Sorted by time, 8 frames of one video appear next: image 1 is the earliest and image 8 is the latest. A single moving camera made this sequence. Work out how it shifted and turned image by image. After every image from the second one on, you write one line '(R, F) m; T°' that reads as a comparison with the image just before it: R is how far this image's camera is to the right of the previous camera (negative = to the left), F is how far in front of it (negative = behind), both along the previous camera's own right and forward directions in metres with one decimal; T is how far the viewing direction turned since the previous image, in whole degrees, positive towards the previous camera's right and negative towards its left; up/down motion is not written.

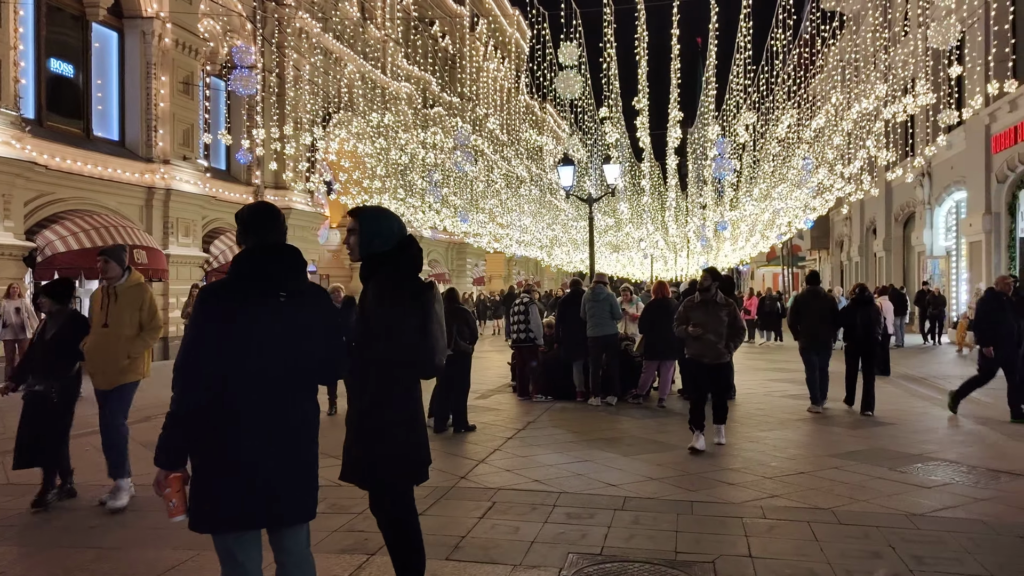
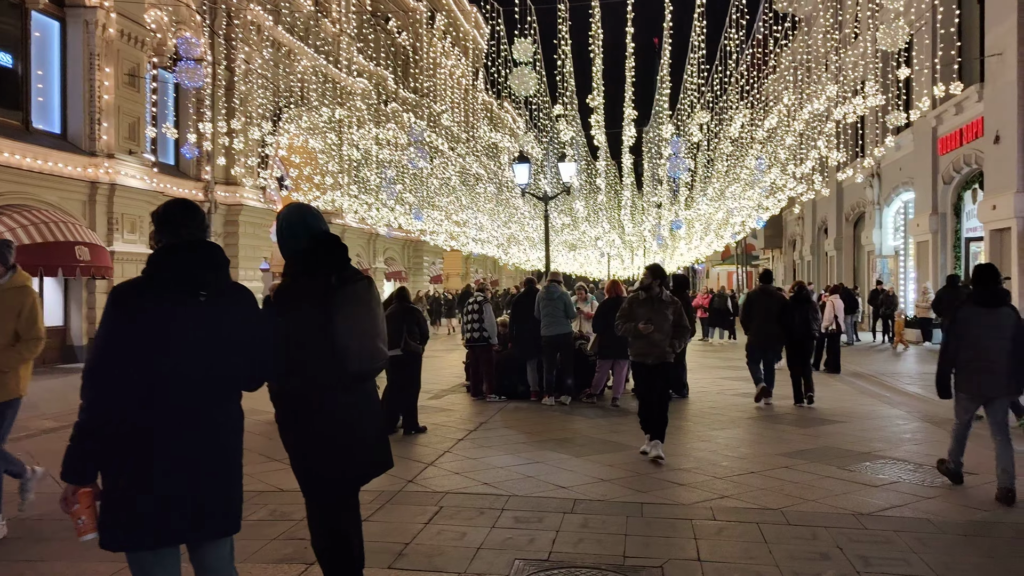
(+0.1, +0.1) m; +3°
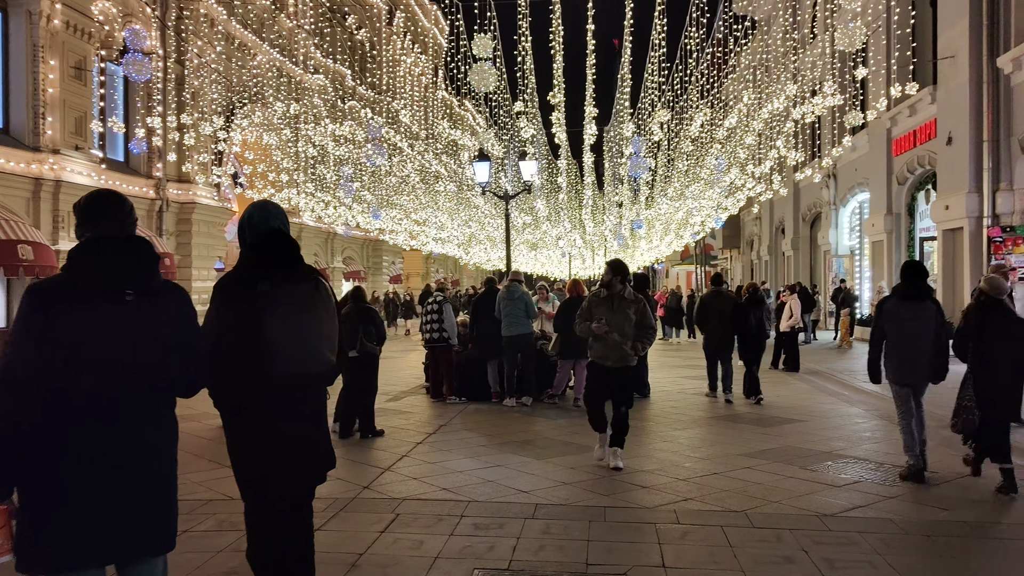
(0.0, +0.2) m; +3°
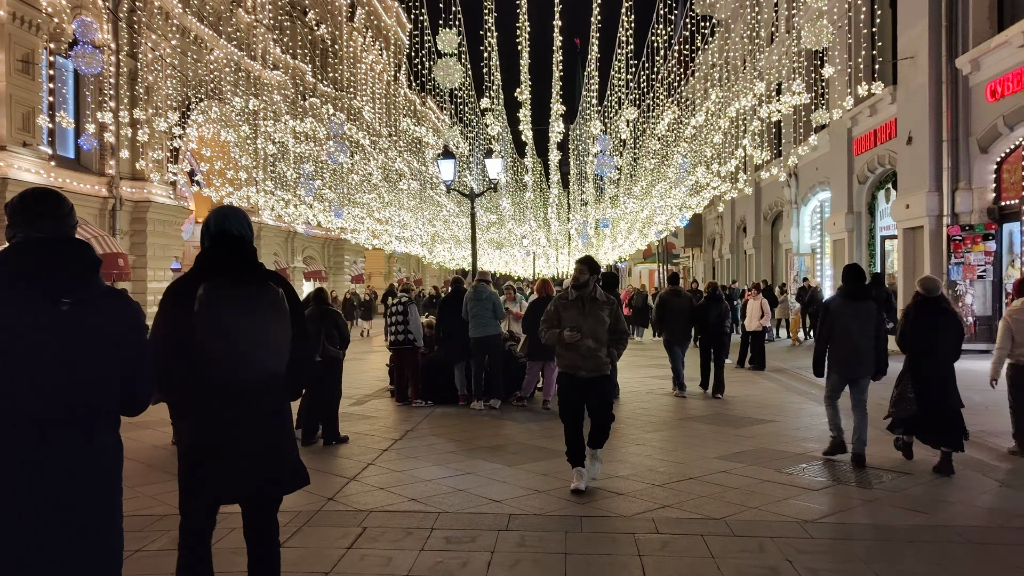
(-0.1, +0.3) m; +3°
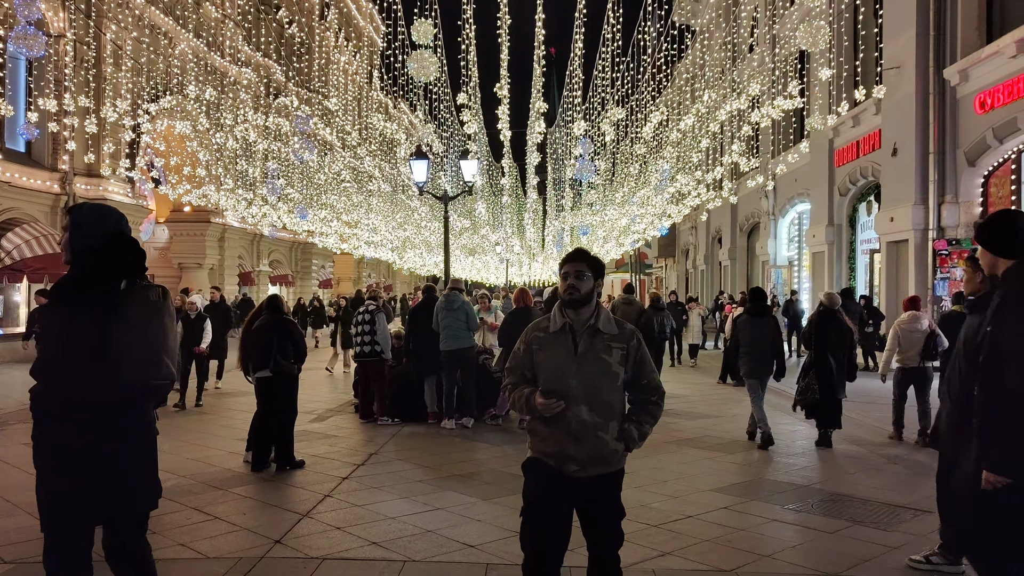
(-0.1, +0.9) m; +2°
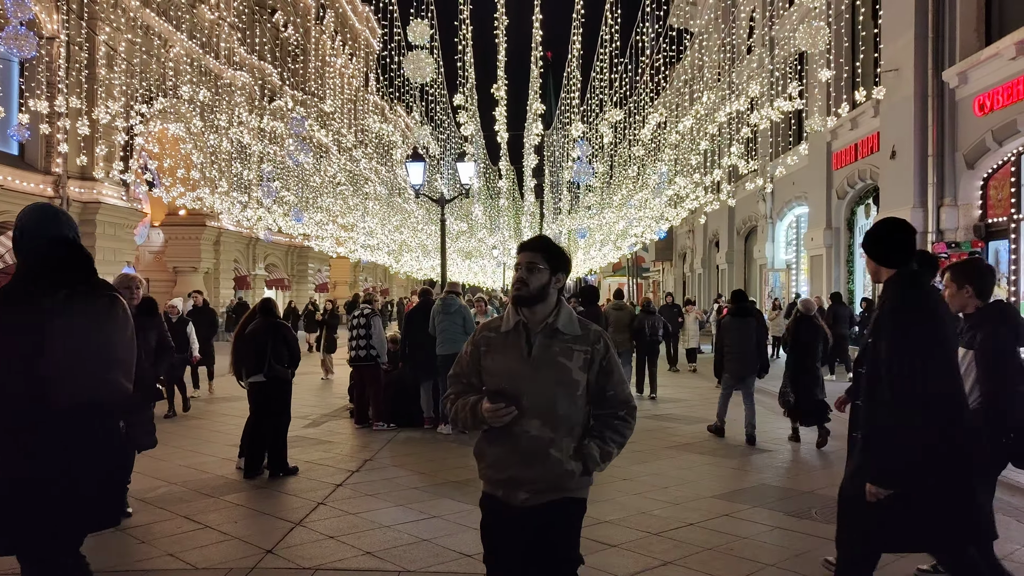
(0.0, +0.1) m; 0°
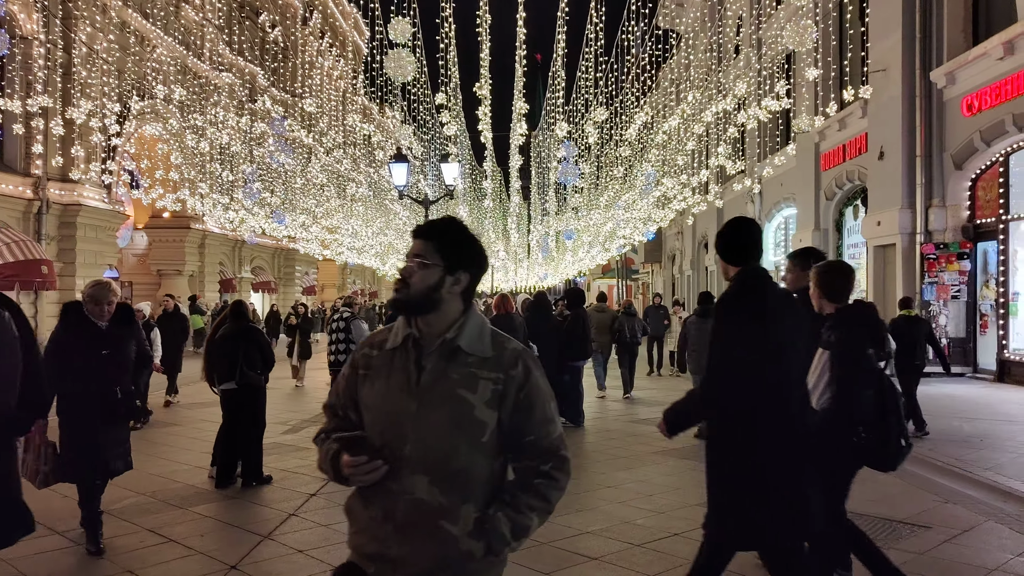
(+0.1, +0.2) m; +1°
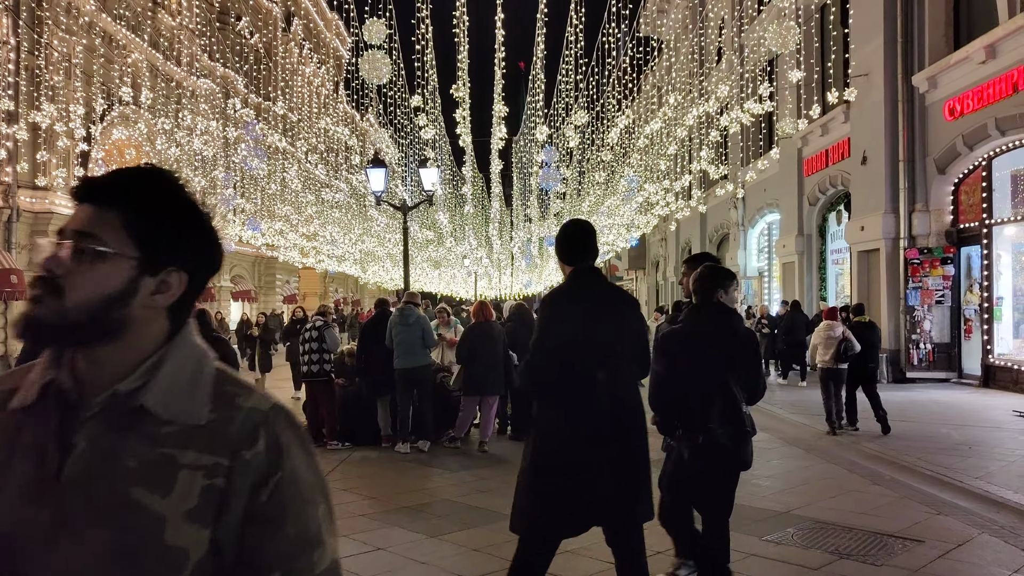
(+0.1, +0.3) m; +1°
